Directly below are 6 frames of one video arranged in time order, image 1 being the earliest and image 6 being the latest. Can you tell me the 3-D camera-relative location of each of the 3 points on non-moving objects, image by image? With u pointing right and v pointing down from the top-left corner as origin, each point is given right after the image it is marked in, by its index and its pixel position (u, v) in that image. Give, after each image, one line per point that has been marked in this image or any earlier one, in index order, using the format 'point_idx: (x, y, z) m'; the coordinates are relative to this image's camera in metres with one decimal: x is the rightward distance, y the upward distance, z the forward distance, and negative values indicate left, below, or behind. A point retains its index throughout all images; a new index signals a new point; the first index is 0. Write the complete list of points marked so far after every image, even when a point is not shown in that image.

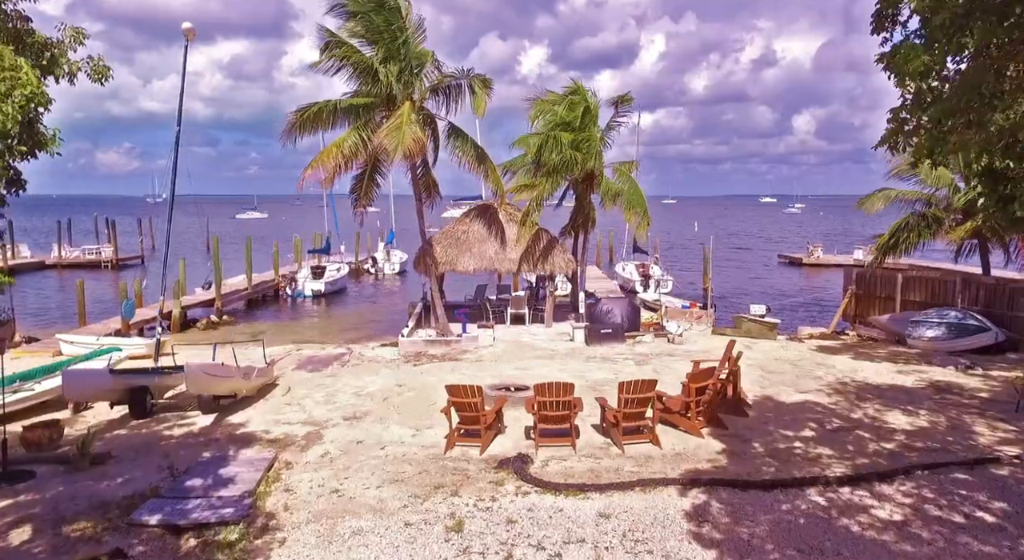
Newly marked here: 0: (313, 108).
0: (-4.8, +4.1, +16.8) m
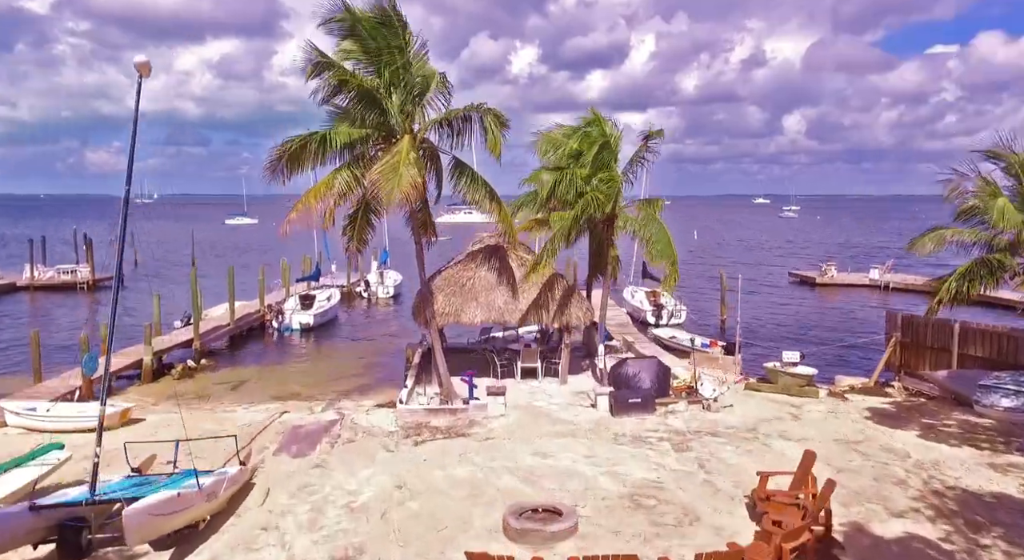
0: (-4.5, +2.9, +14.6) m
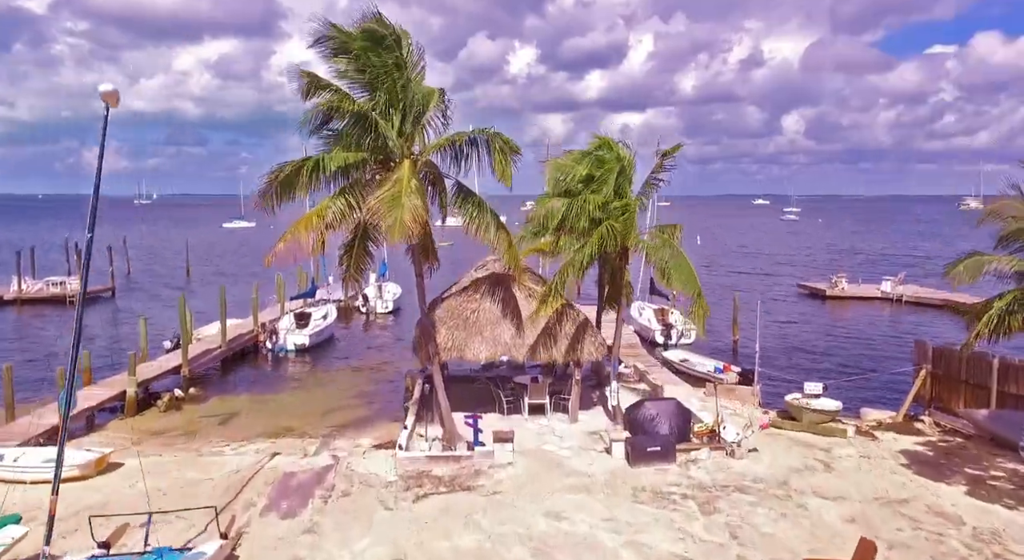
0: (-4.3, +2.1, +13.5) m
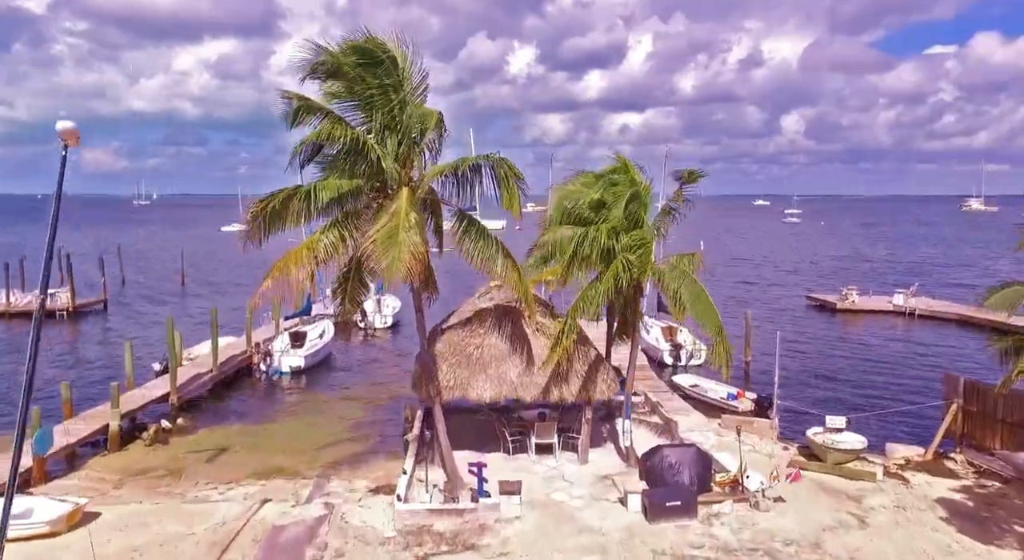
0: (-4.2, +1.5, +12.5) m
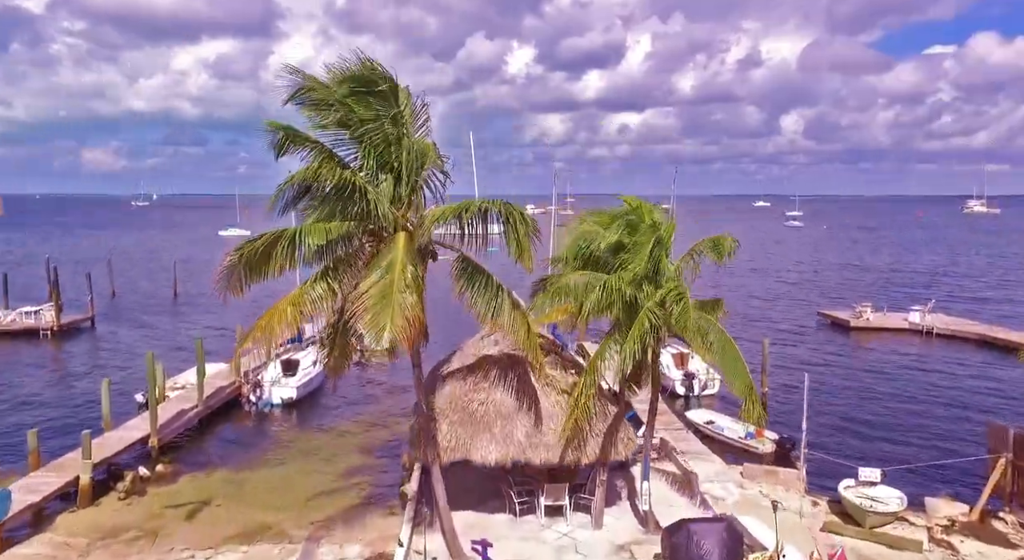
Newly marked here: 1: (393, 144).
0: (-4.1, +0.5, +11.1) m
1: (-1.9, +2.2, +11.3) m
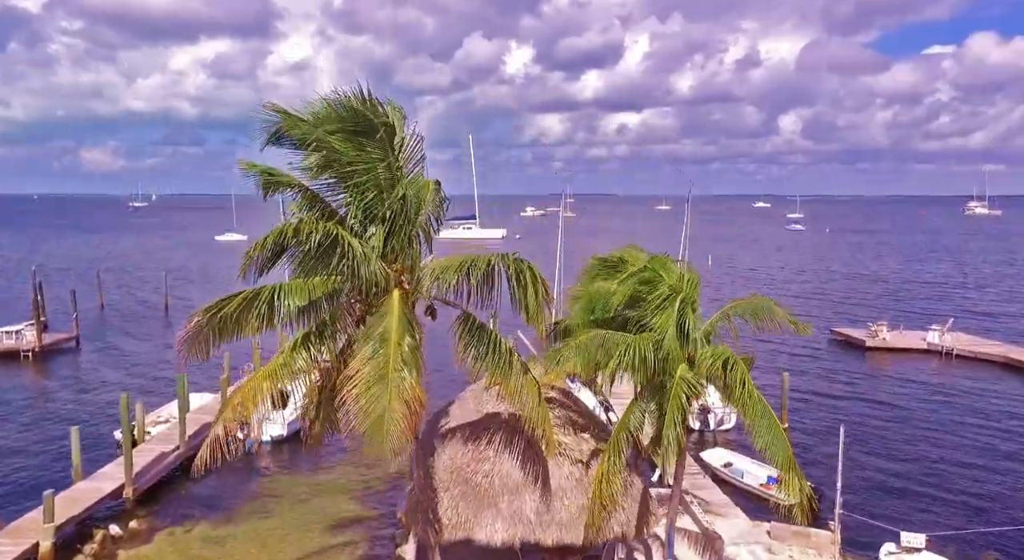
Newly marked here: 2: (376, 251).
0: (-3.9, -0.4, +9.6) m
1: (-1.8, +1.3, +9.8) m
2: (-1.9, +0.4, +9.9) m
